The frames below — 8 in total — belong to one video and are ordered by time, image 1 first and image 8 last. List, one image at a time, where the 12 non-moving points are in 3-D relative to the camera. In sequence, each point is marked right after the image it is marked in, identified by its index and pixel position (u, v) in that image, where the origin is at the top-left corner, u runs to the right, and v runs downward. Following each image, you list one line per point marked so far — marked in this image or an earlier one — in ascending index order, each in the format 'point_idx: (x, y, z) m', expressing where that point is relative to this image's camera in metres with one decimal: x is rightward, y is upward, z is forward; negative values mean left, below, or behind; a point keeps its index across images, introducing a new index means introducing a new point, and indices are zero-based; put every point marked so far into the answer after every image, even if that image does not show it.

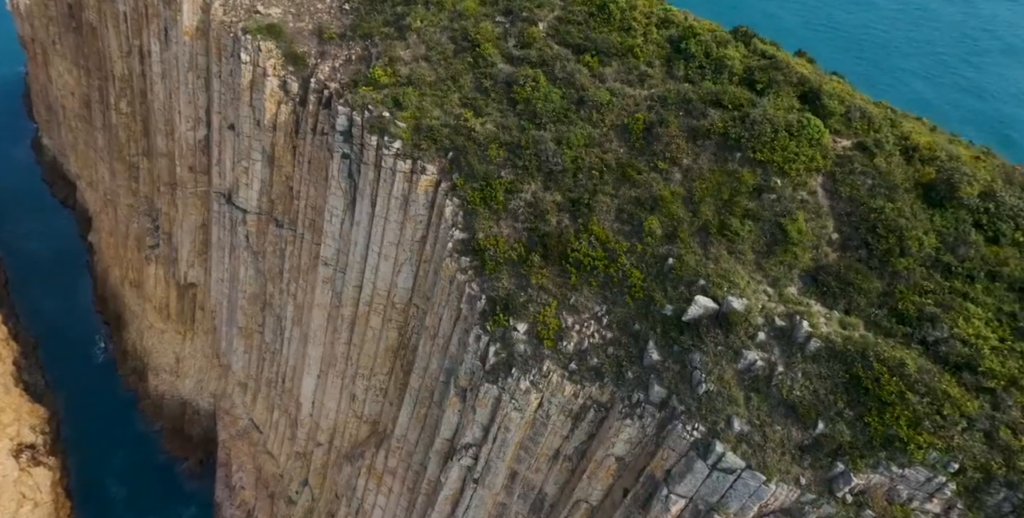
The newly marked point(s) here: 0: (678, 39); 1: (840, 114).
0: (+4.9, +6.4, +19.2) m
1: (+8.1, +3.5, +16.2) m
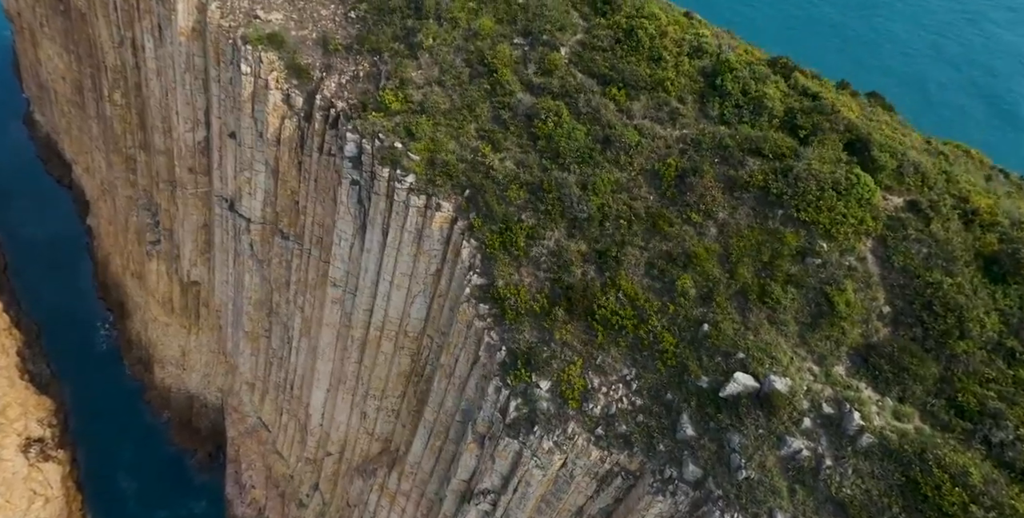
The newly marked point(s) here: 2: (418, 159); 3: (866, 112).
0: (+5.4, +5.0, +17.9) m
1: (+8.7, +2.0, +15.0) m
2: (-2.8, +3.0, +19.7) m
3: (+9.0, +3.7, +16.9) m
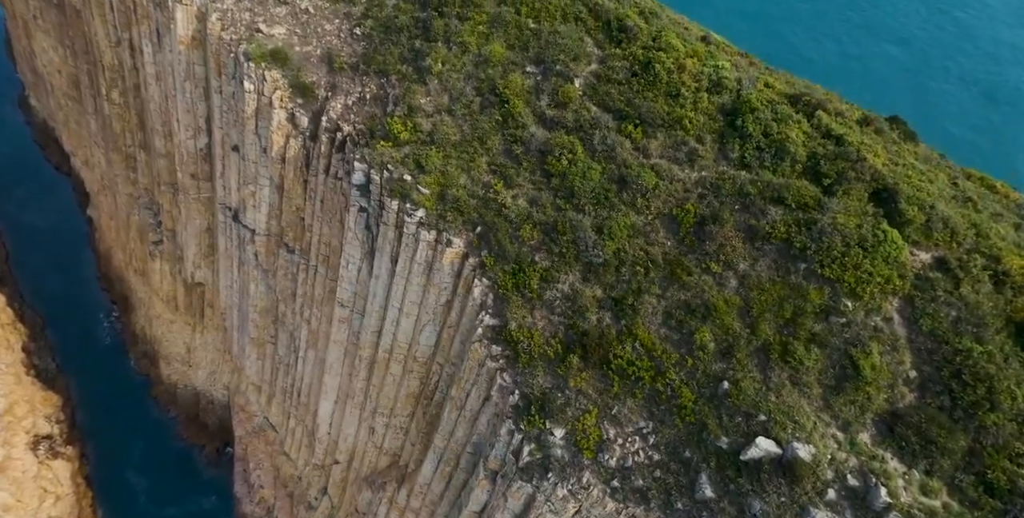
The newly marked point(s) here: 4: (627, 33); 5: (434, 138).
0: (+5.8, +3.9, +17.3) m
1: (+9.0, +0.8, +14.6) m
2: (-2.5, +1.9, +19.2) m
3: (+9.4, +2.5, +16.3) m
4: (+3.4, +6.5, +19.2) m
5: (-2.3, +3.6, +19.7) m
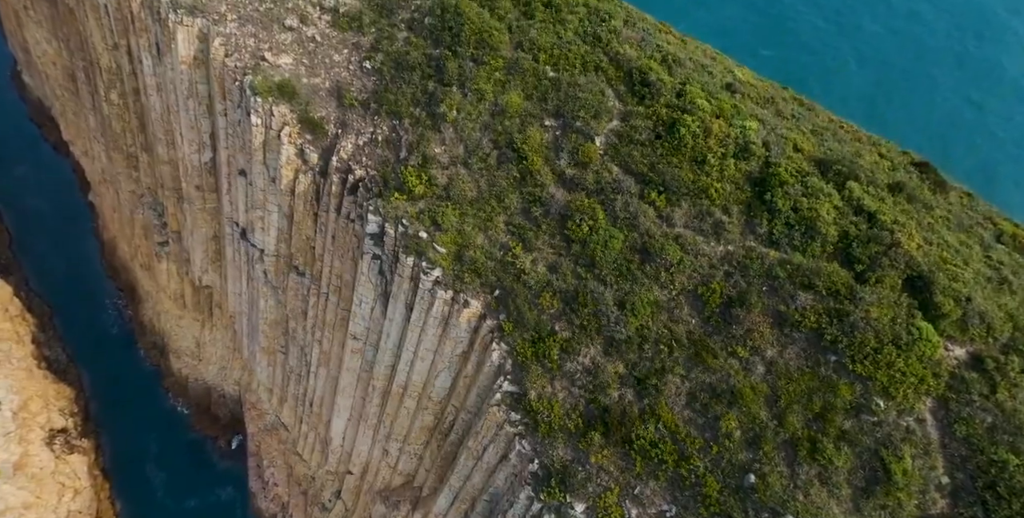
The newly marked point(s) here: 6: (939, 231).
0: (+6.3, +2.1, +16.7) m
1: (+9.5, -1.2, +14.1) m
2: (-1.9, +0.2, +18.8) m
3: (+9.9, +0.6, +15.8) m
4: (+3.9, +4.8, +18.5) m
5: (-1.8, +1.9, +19.2) m
6: (+10.5, +0.7, +16.3) m
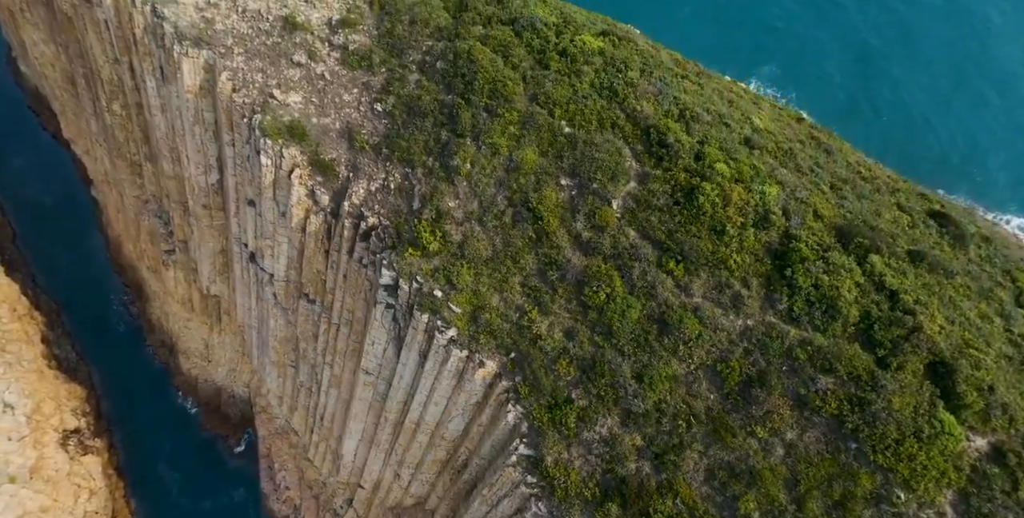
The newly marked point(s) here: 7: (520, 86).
0: (+6.7, +0.3, +16.5) m
1: (+9.9, -3.1, +14.1) m
2: (-1.5, -1.5, +18.7) m
3: (+10.3, -1.2, +15.6) m
4: (+4.3, +3.1, +18.2) m
5: (-1.4, +0.2, +19.0) m
6: (+10.9, -1.1, +16.1) m
7: (+0.2, +5.3, +20.0) m
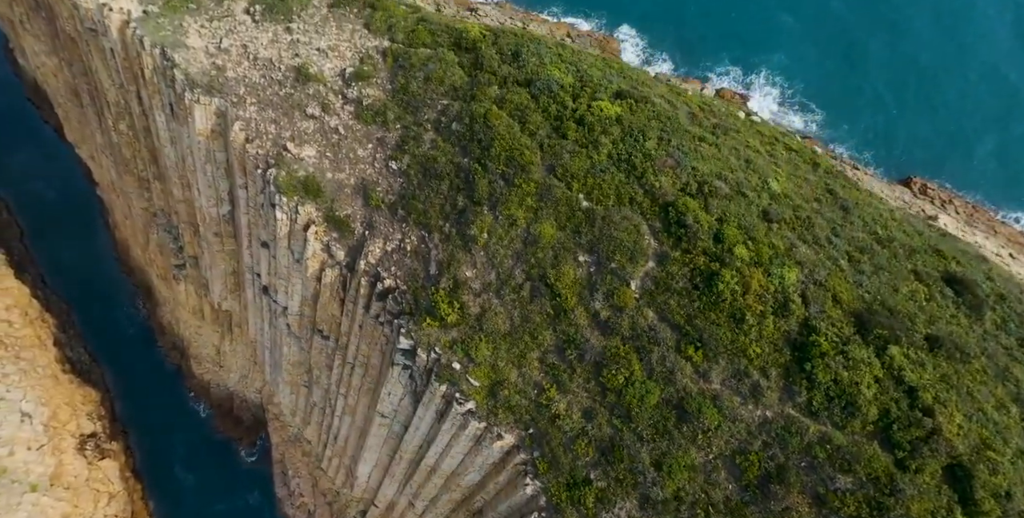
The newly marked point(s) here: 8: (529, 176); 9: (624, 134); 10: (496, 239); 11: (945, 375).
0: (+7.2, -2.0, +16.6) m
1: (+10.4, -5.4, +14.3) m
2: (-1.0, -3.7, +18.9) m
3: (+10.8, -3.5, +15.8) m
4: (+4.8, +0.9, +18.1) m
5: (-0.9, -2.0, +19.1) m
6: (+11.5, -3.3, +16.2) m
7: (+0.8, +3.1, +19.9) m
8: (+0.5, +2.5, +19.7) m
9: (+3.4, +3.8, +19.9) m
10: (-0.5, +0.6, +19.6) m
11: (+10.6, -2.9, +16.2) m
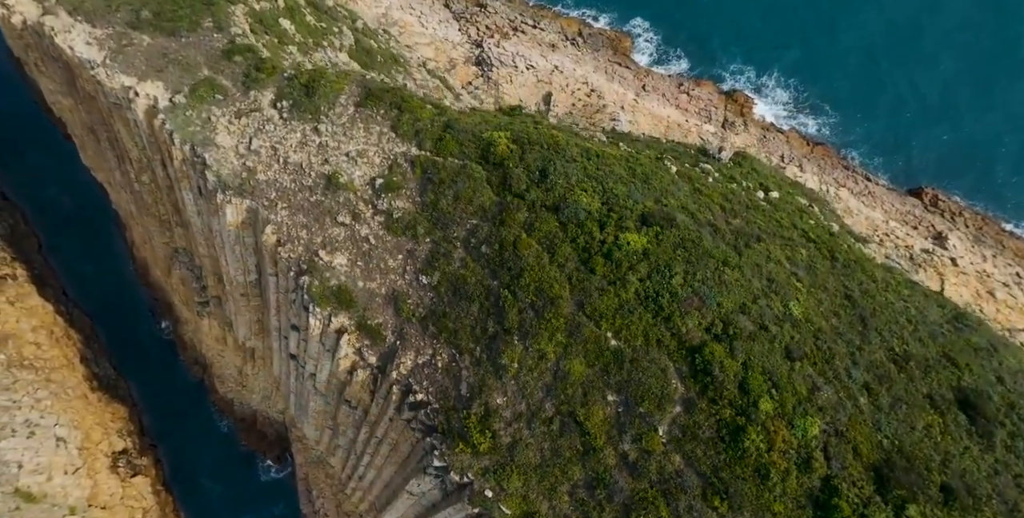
0: (+8.1, -6.2, +17.4) m
1: (+11.4, -9.8, +15.3) m
2: (0.0, -7.8, +19.9) m
3: (+11.8, -7.7, +16.7) m
4: (+5.7, -3.3, +18.9) m
5: (+0.1, -6.1, +20.1) m
6: (+12.4, -7.6, +17.1) m
7: (+1.7, -0.9, +20.5) m
8: (+1.4, -1.6, +20.4) m
9: (+4.3, -0.3, +20.5) m
10: (+0.5, -3.5, +20.4) m
11: (+11.5, -7.1, +17.1) m
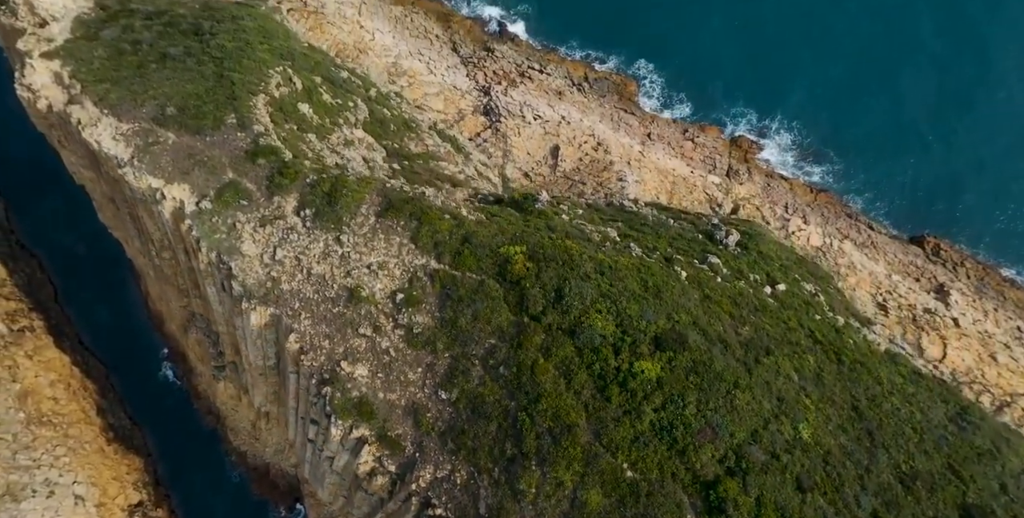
0: (+8.7, -10.3, +18.0) m
1: (+11.9, -13.8, +15.8) m
2: (+0.6, -11.9, +20.5) m
3: (+12.3, -11.7, +17.2) m
4: (+6.3, -7.4, +19.5) m
5: (+0.7, -10.2, +20.7) m
6: (+13.0, -11.6, +17.6) m
7: (+2.3, -5.1, +21.3) m
8: (+2.0, -5.7, +21.1) m
9: (+4.9, -4.4, +21.2) m
10: (+1.1, -7.7, +21.0) m
11: (+12.1, -11.1, +17.6) m
